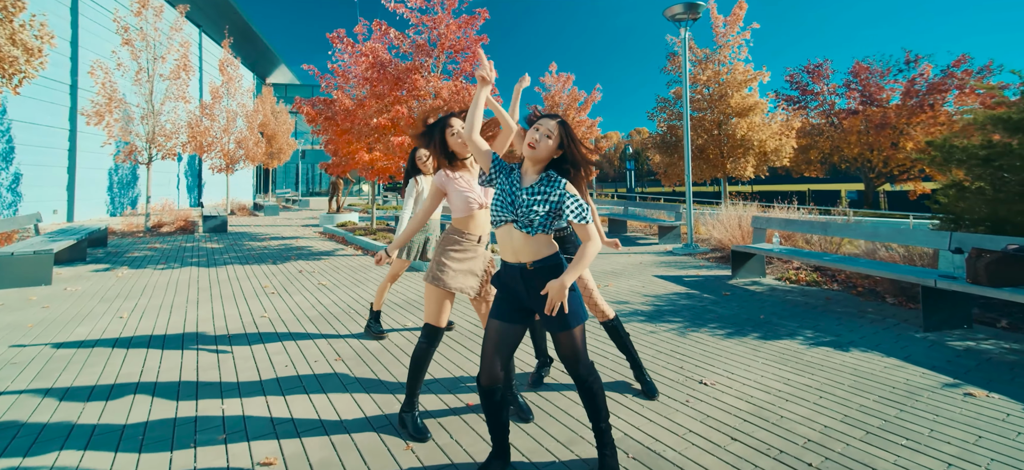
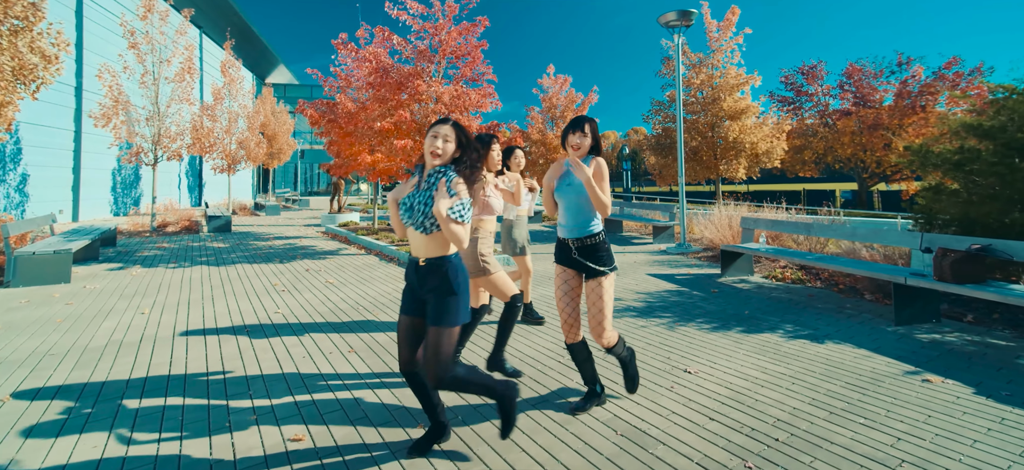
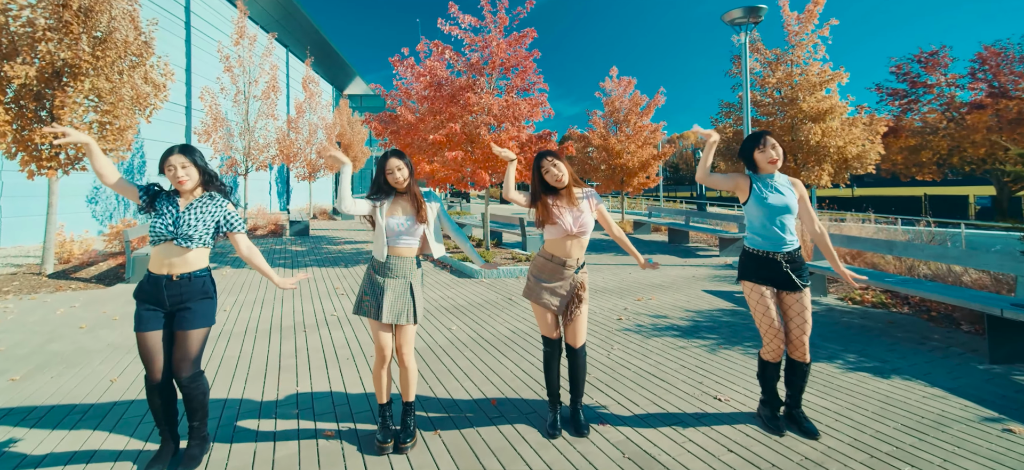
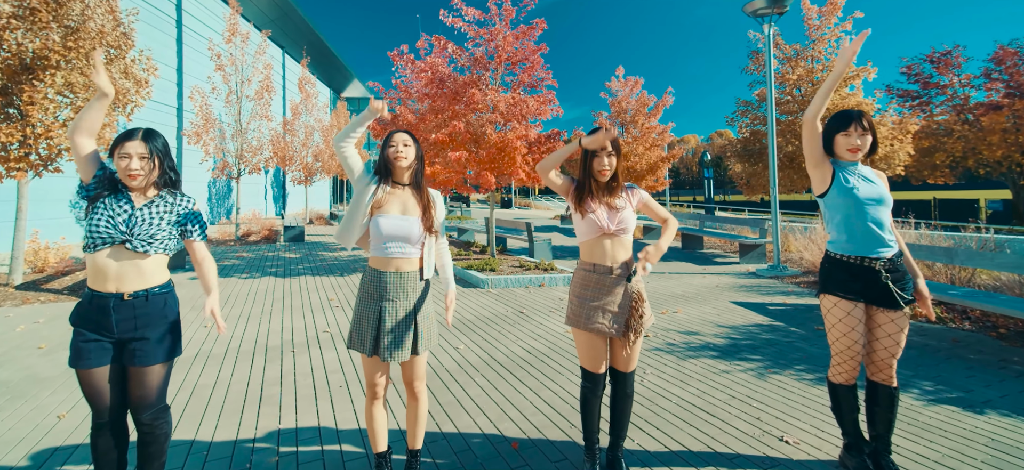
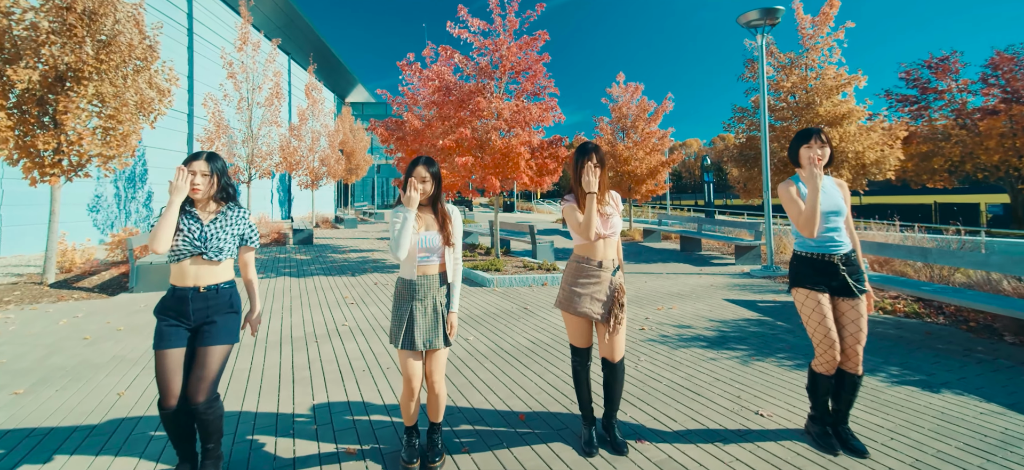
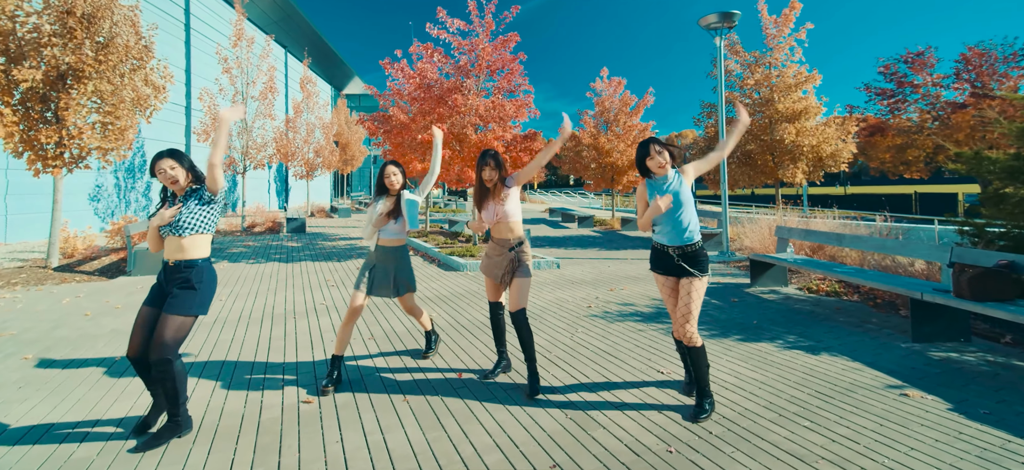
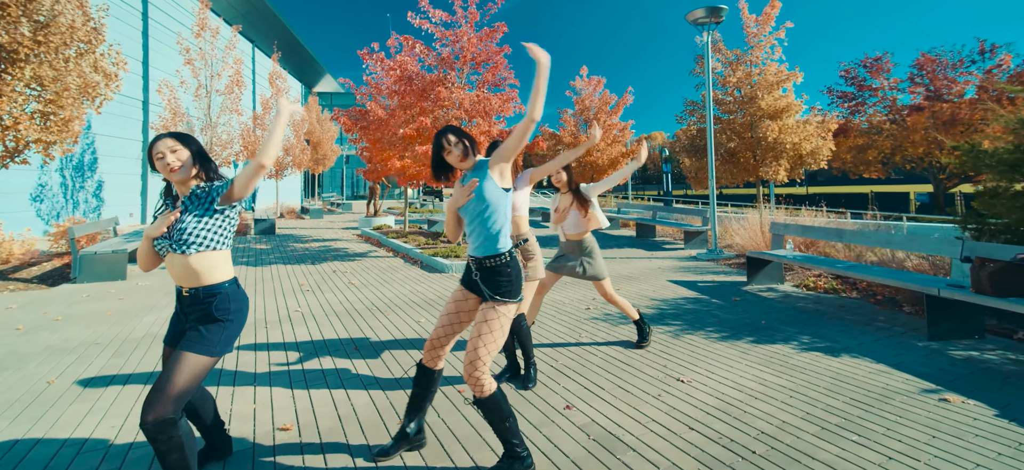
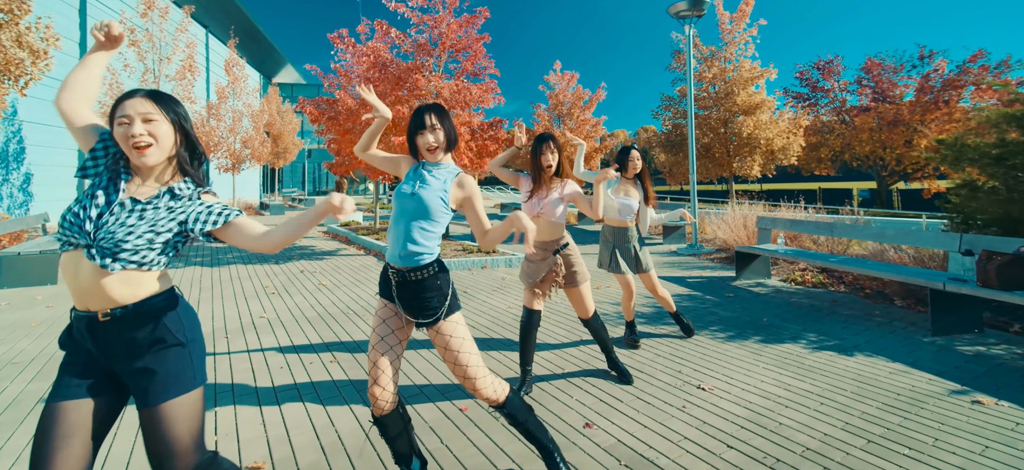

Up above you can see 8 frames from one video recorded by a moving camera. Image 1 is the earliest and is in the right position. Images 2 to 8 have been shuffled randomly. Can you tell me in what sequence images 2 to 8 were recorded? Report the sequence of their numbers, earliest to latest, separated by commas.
2, 8, 7, 6, 3, 4, 5
